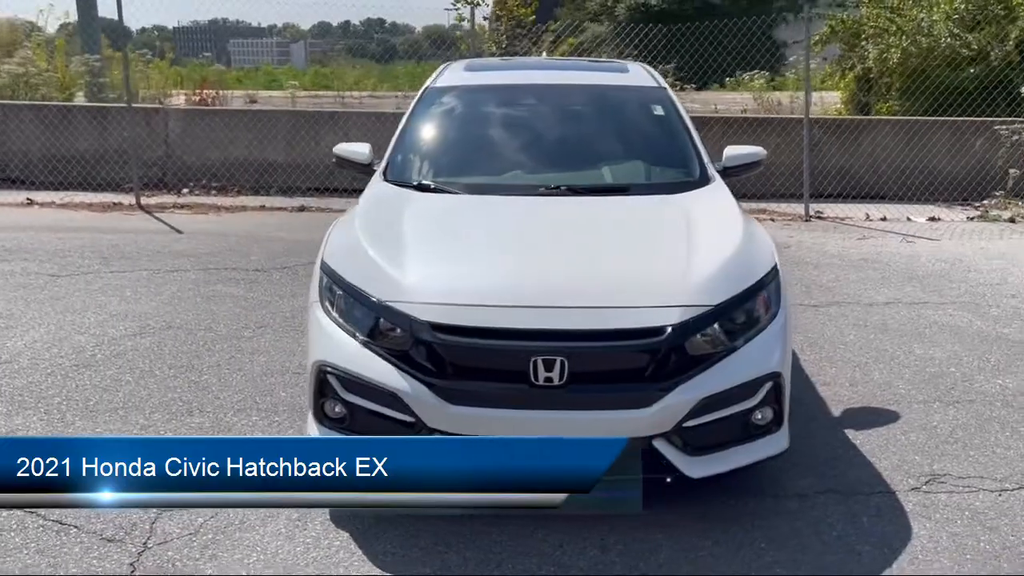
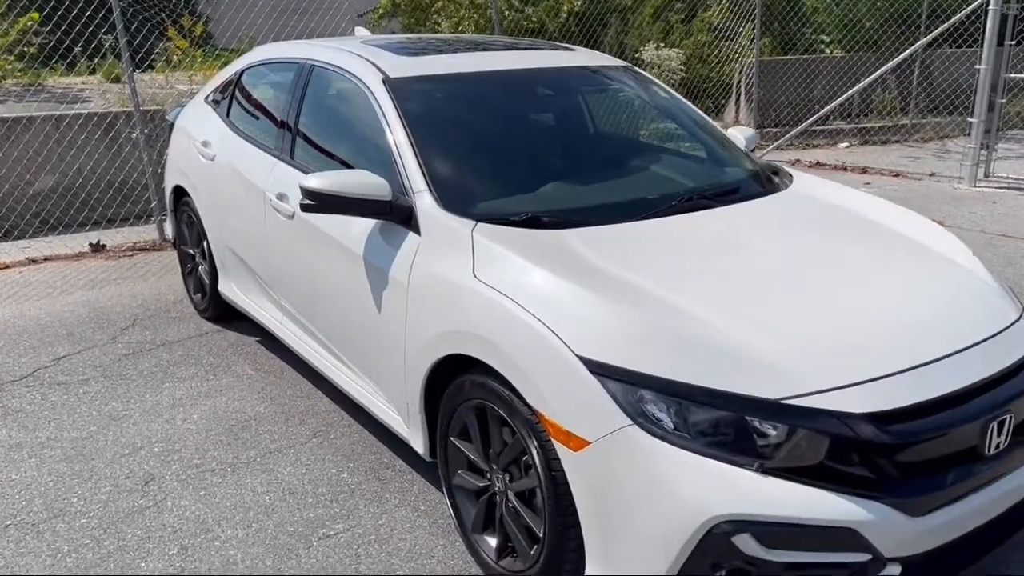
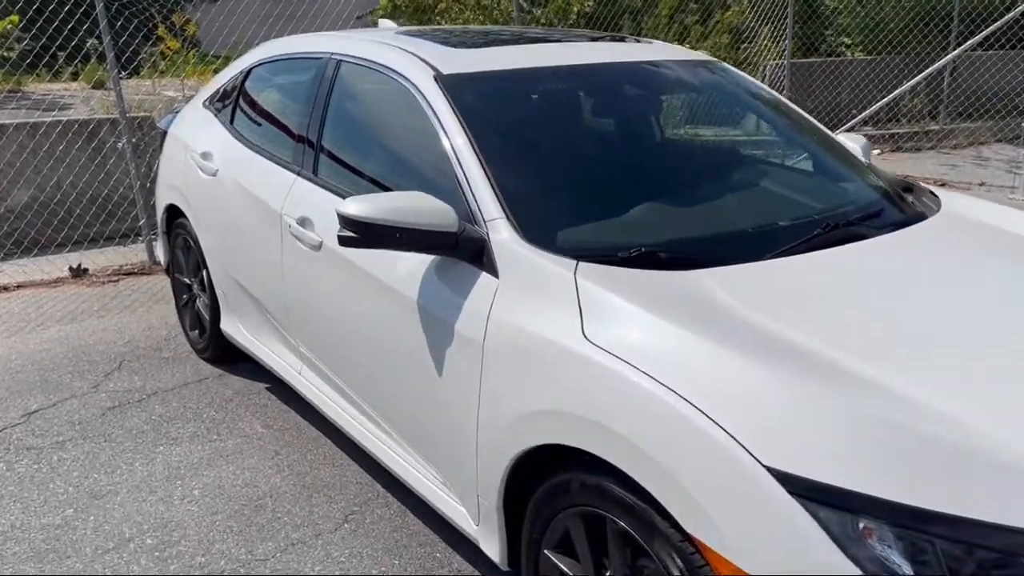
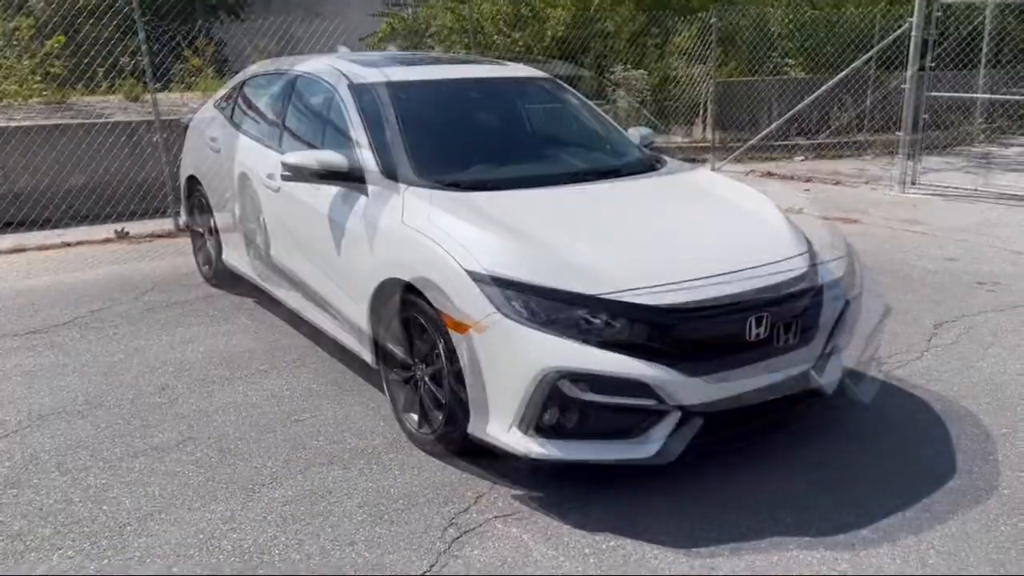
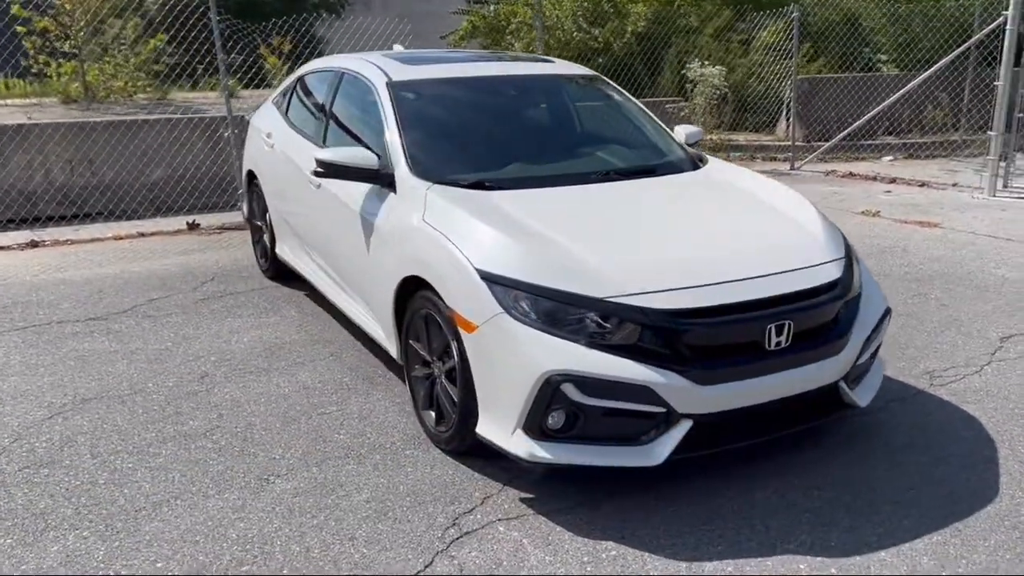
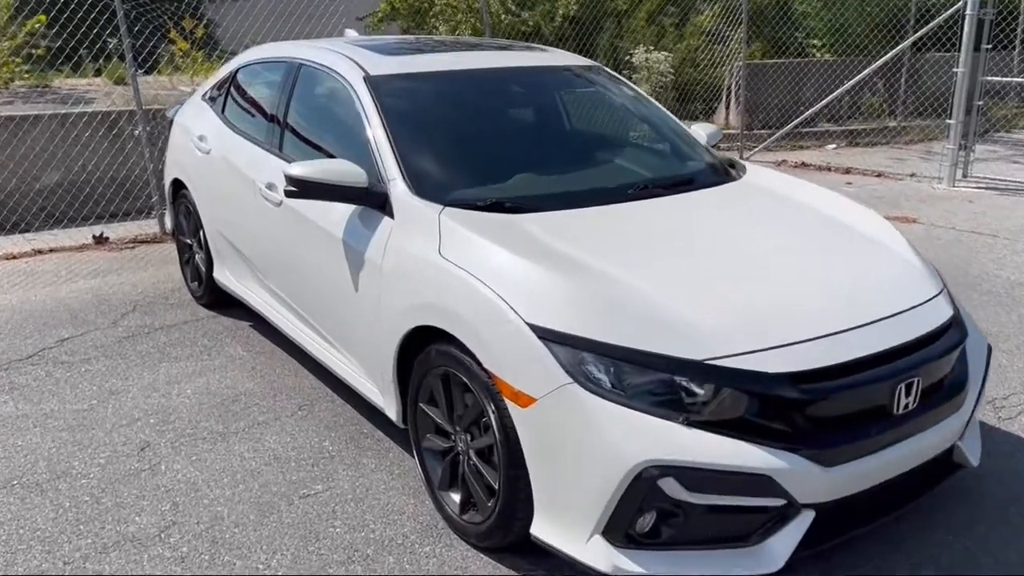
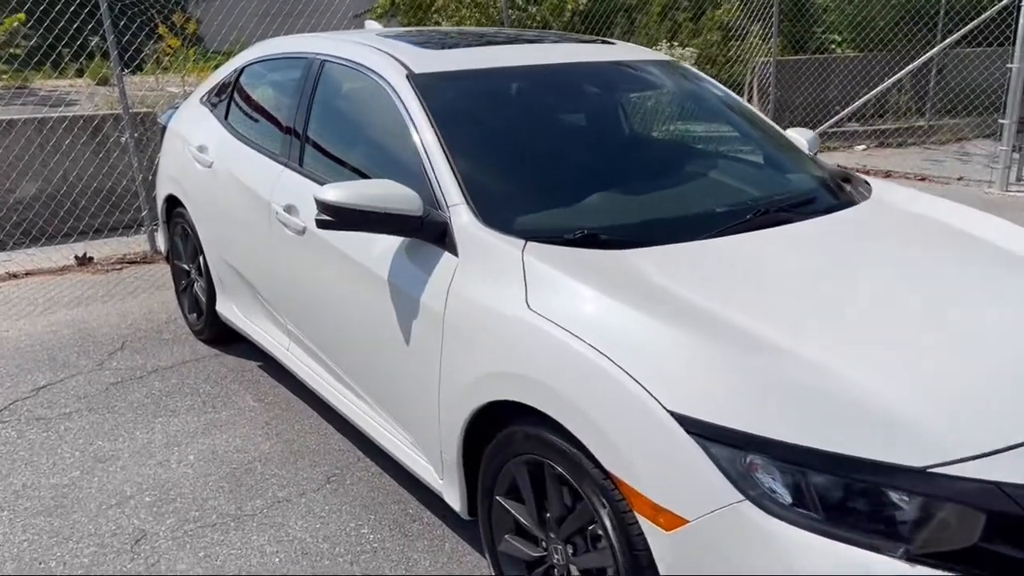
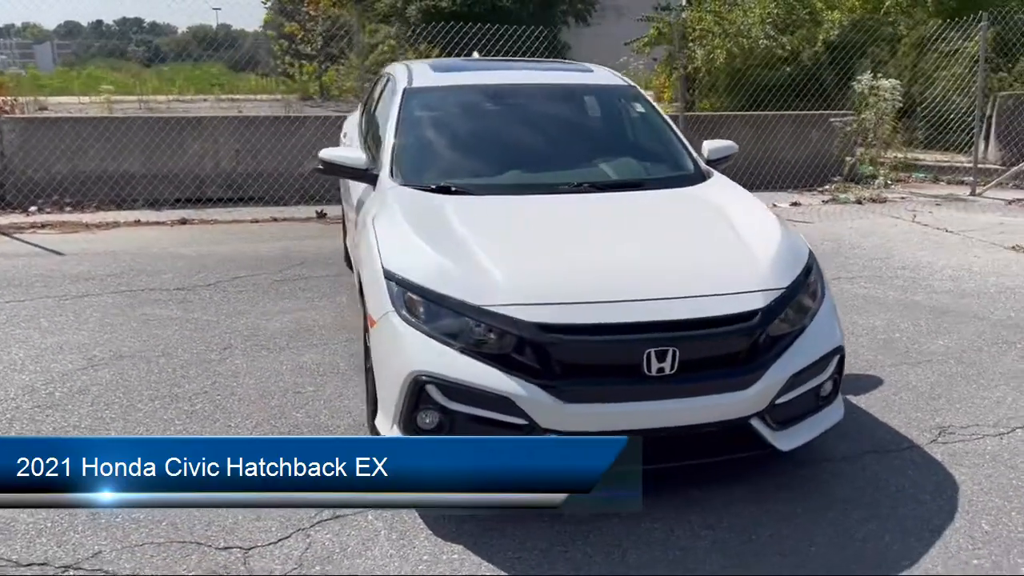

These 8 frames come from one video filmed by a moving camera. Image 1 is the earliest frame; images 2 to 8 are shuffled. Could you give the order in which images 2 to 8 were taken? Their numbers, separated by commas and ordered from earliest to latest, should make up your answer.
8, 5, 4, 6, 2, 7, 3
